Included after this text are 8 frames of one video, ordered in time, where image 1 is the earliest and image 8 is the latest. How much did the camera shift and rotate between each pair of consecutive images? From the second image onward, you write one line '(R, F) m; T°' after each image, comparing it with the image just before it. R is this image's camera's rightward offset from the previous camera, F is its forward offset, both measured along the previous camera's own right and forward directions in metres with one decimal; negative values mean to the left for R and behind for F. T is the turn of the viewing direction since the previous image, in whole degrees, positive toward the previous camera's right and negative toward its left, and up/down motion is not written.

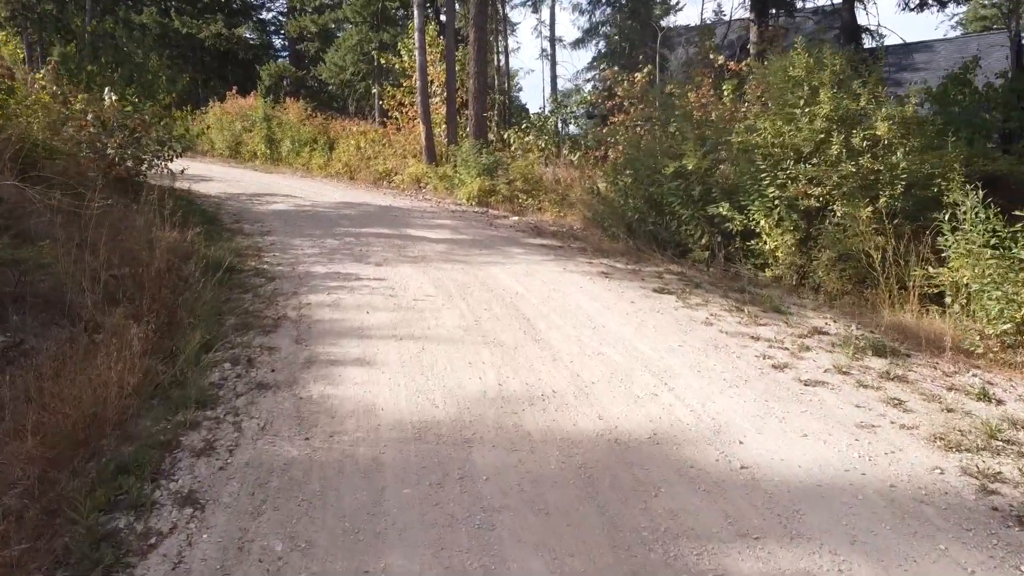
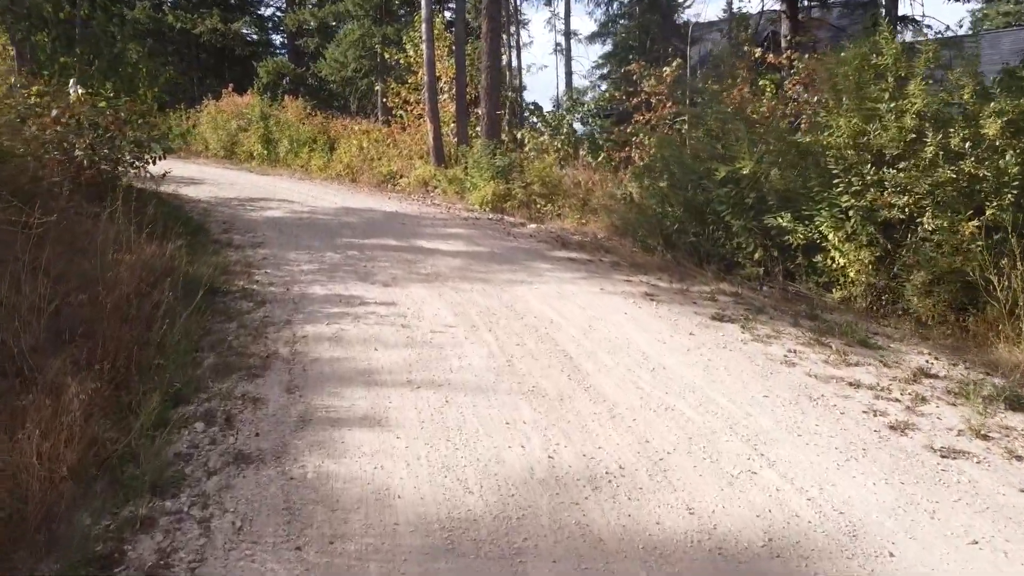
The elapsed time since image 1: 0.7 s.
(-0.3, +1.2) m; 0°
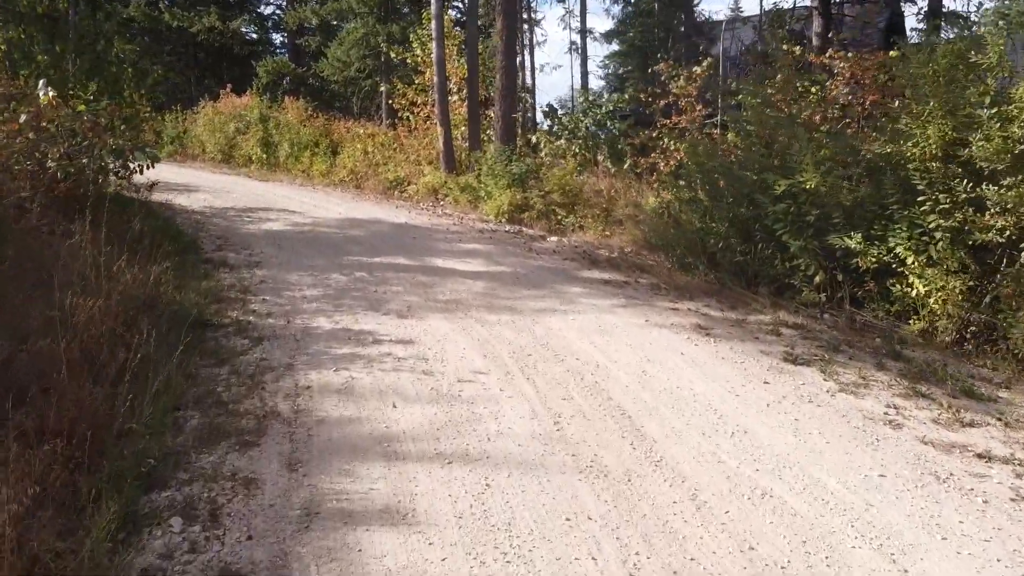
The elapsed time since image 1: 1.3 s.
(-0.3, +1.0) m; 0°
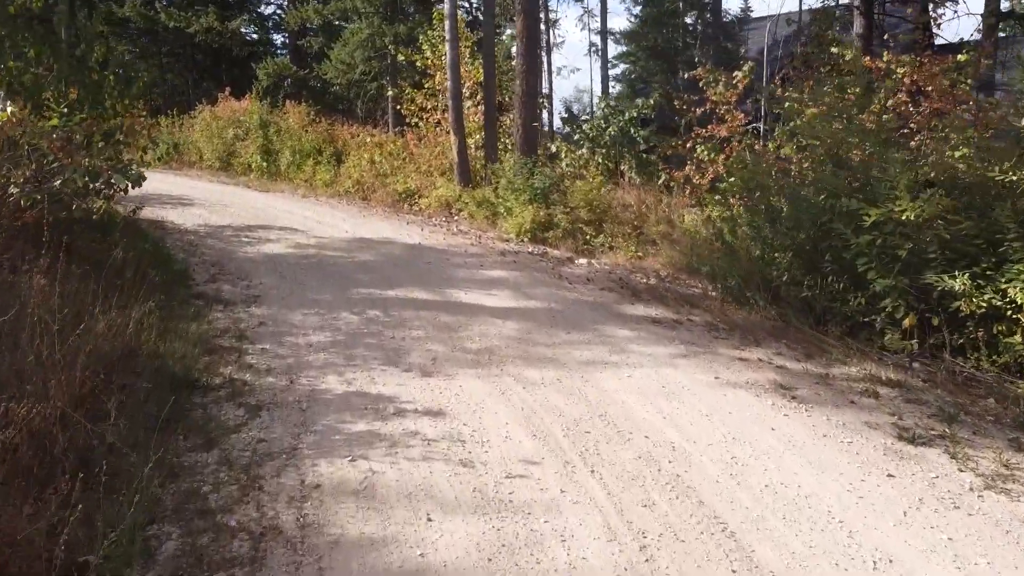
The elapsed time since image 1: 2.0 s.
(-0.3, +1.1) m; 0°
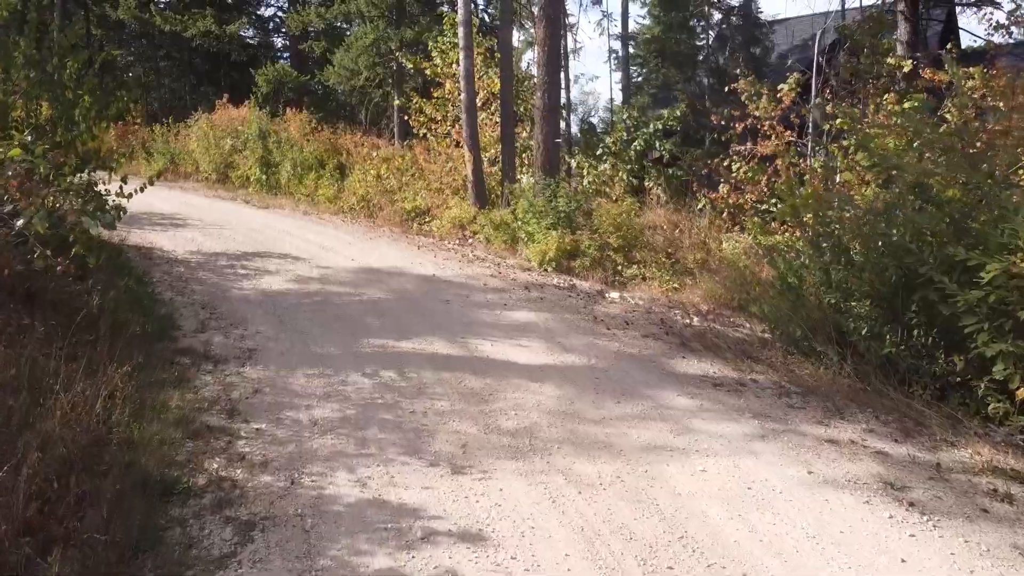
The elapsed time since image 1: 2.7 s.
(-0.3, +1.1) m; 0°
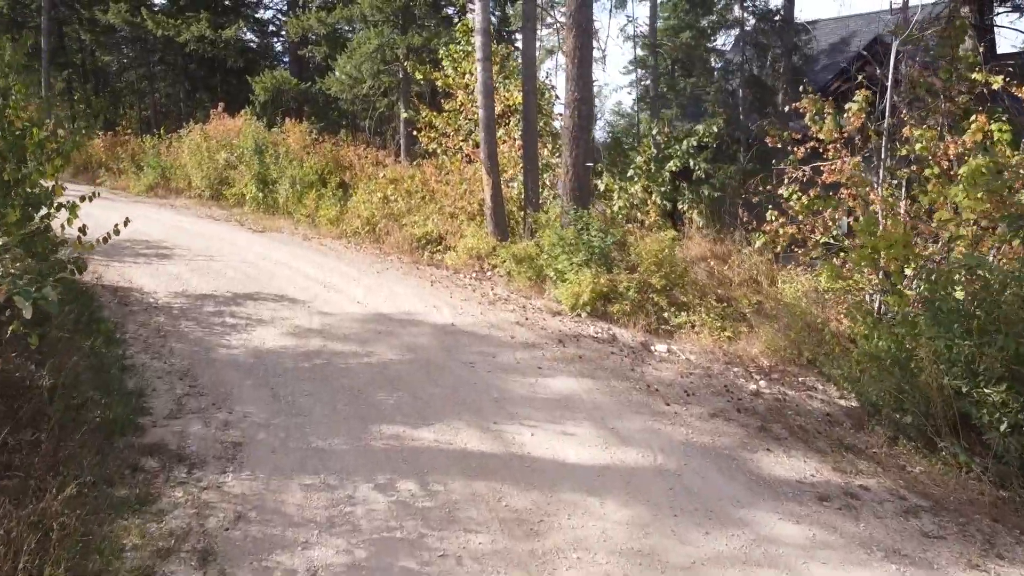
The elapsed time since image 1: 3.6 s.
(-0.3, +1.3) m; 0°
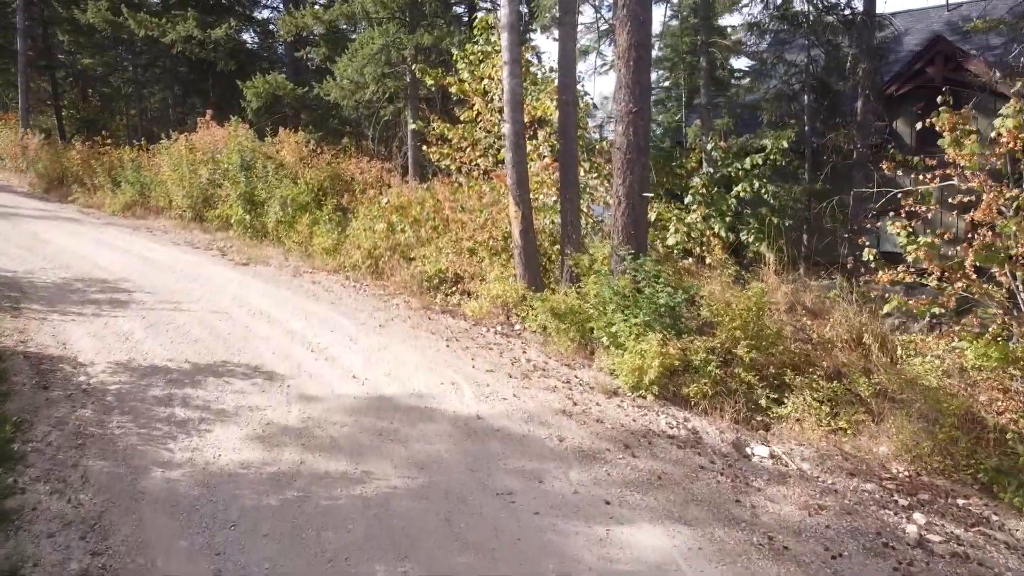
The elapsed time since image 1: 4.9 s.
(-0.3, +2.2) m; -1°
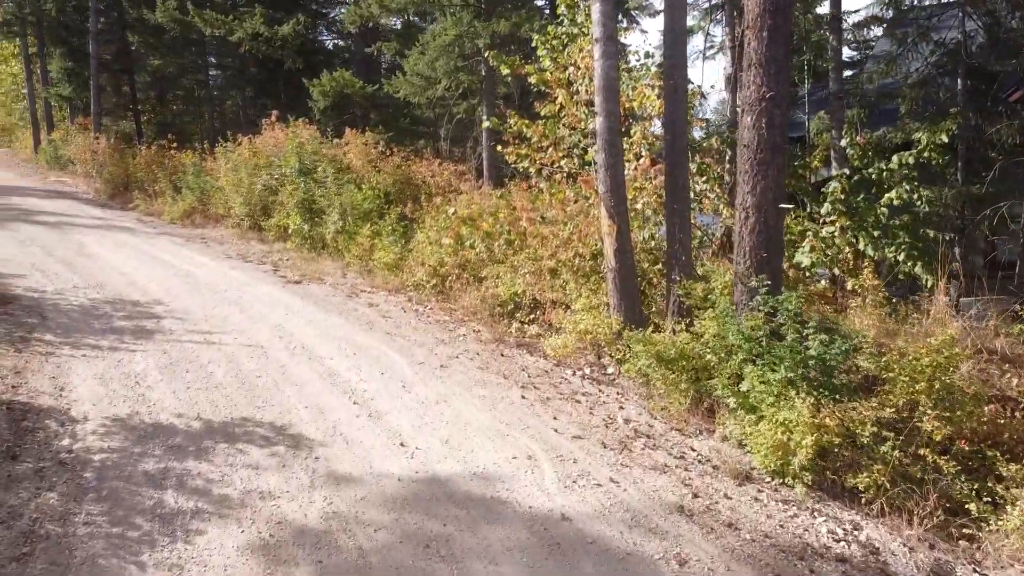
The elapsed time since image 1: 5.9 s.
(-0.1, +1.8) m; -6°
